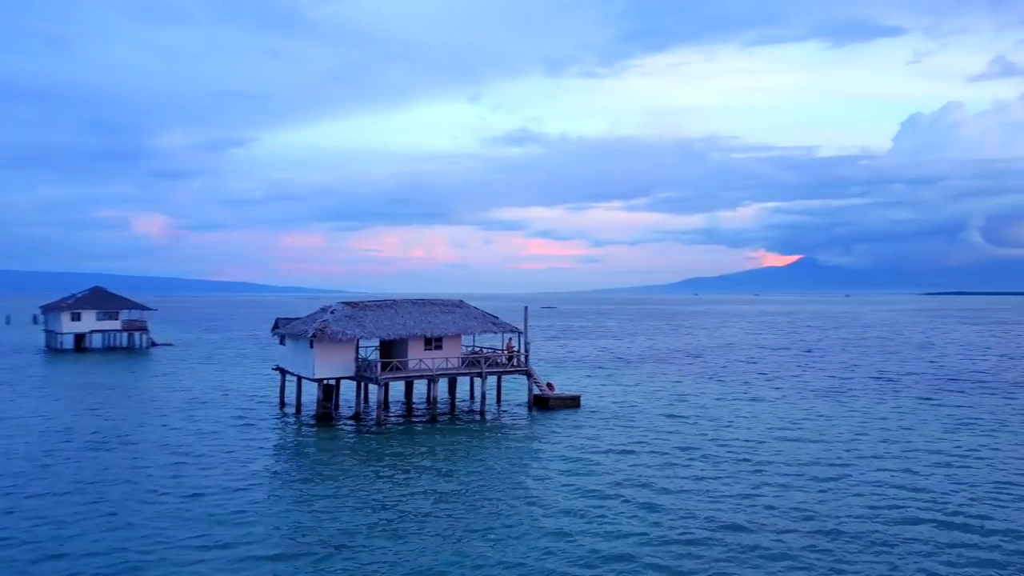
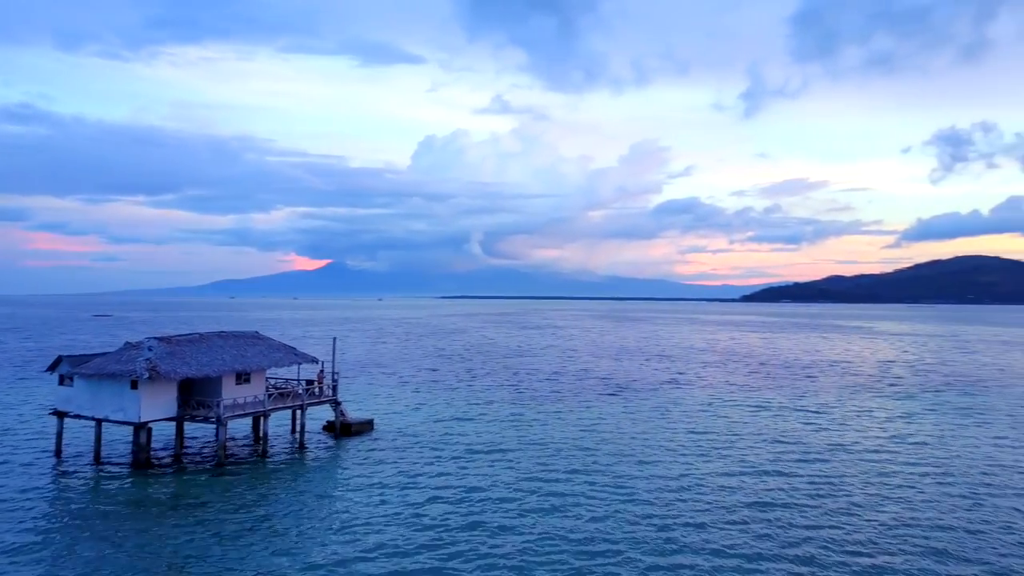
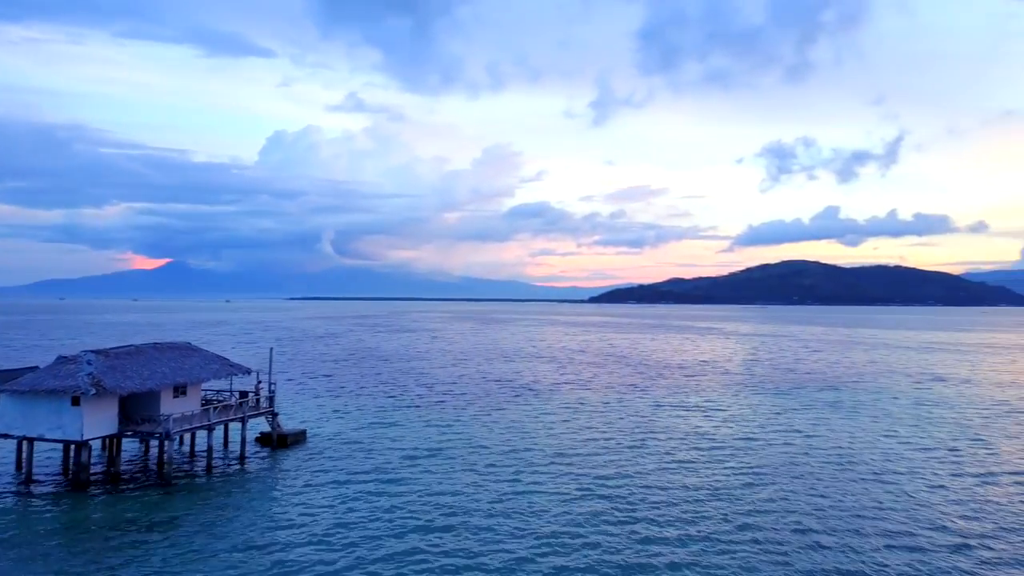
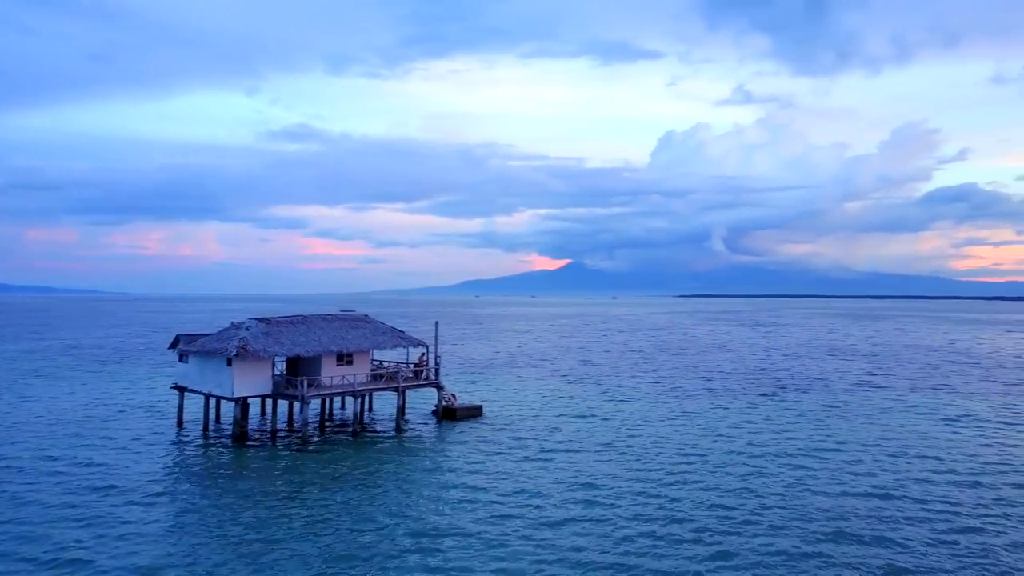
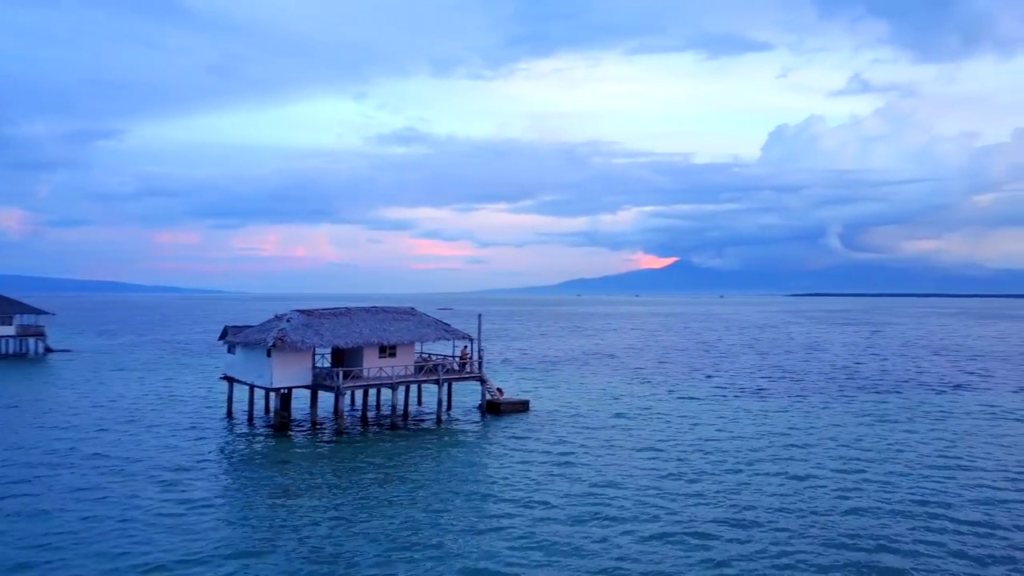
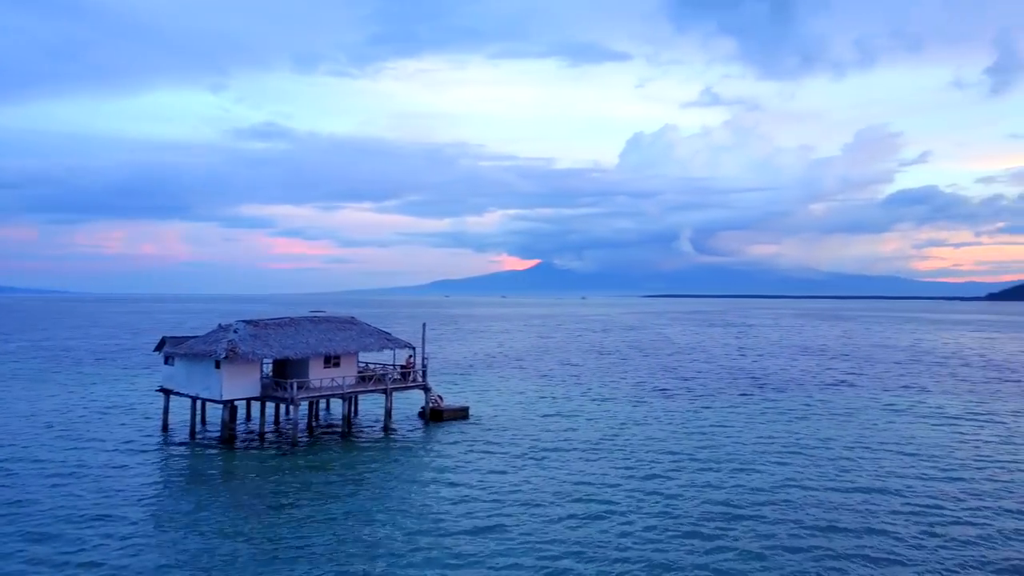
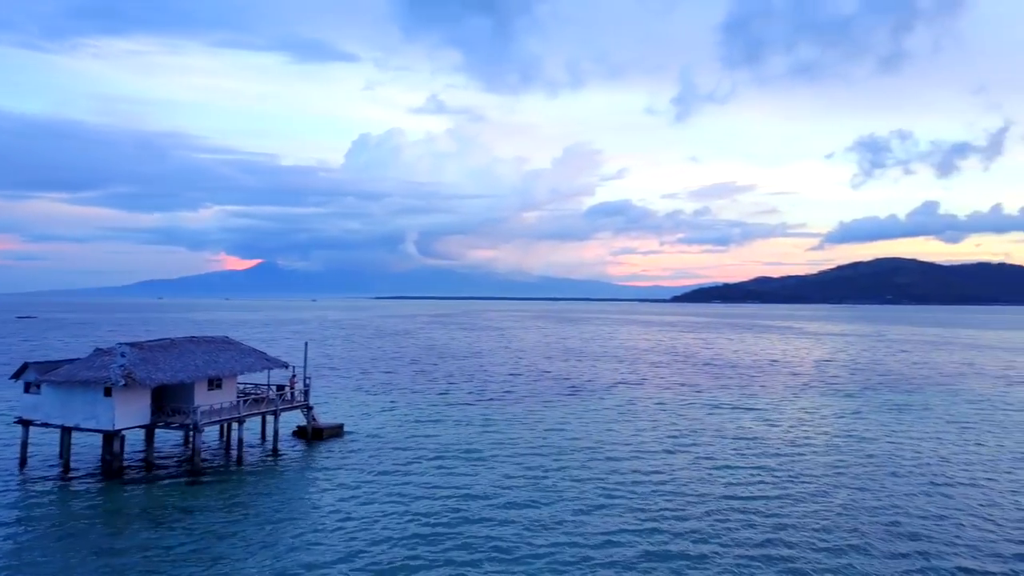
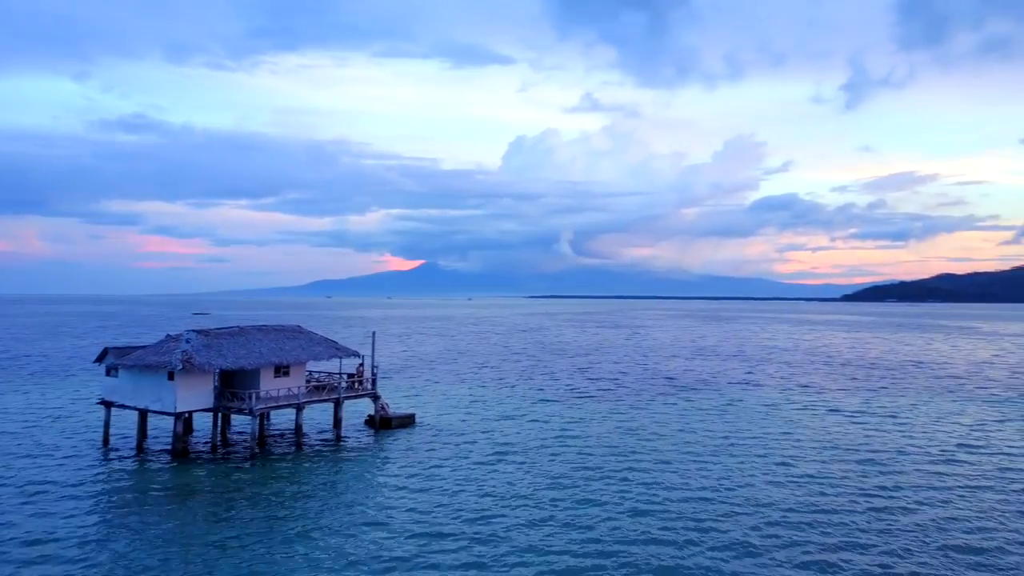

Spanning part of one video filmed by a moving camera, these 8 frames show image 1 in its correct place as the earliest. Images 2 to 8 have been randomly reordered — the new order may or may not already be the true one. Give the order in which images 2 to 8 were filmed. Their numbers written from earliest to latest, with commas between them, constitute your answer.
5, 4, 6, 8, 2, 7, 3
